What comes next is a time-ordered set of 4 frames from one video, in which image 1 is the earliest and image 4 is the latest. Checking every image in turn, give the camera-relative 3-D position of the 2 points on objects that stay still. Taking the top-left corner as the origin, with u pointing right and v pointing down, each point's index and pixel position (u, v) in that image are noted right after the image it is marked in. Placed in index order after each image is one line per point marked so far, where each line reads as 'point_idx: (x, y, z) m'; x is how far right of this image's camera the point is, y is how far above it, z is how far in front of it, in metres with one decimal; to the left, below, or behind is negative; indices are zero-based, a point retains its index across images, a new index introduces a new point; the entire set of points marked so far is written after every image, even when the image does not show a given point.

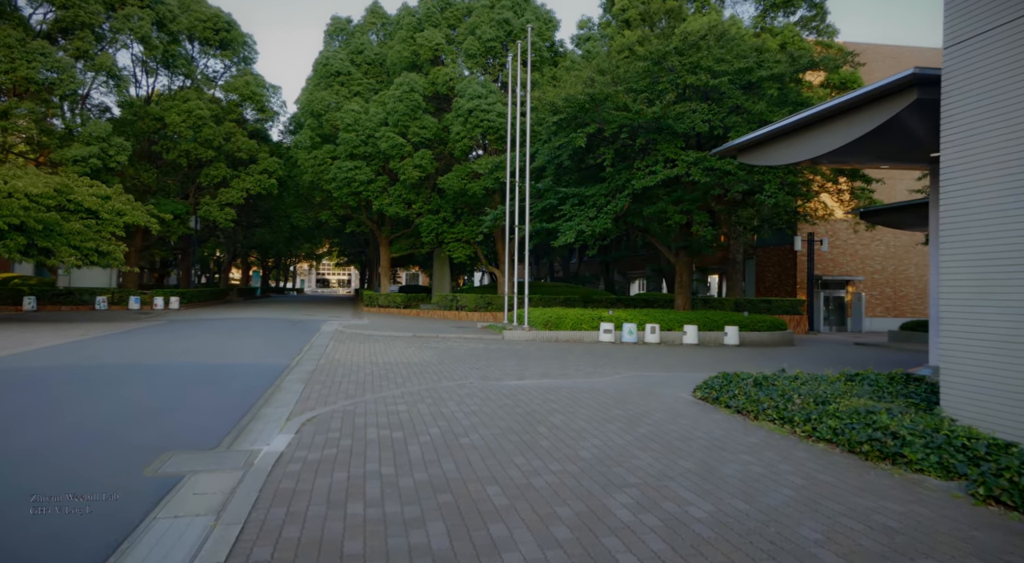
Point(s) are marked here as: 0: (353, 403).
0: (-2.2, -1.7, +8.1) m
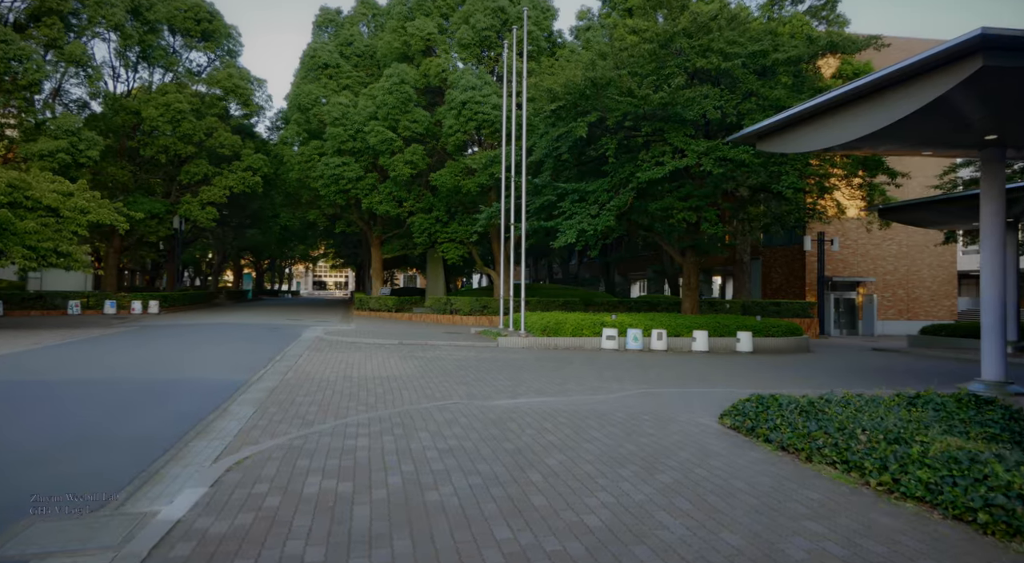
0: (-2.3, -1.7, +6.6) m
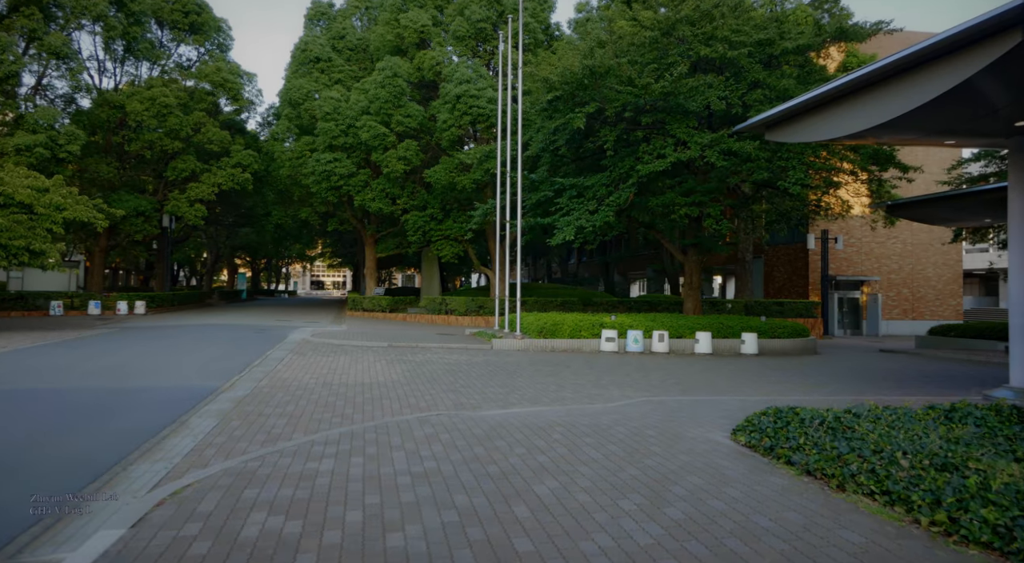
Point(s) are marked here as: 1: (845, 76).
0: (-2.5, -1.7, +5.8) m
1: (+5.3, +3.3, +9.3) m
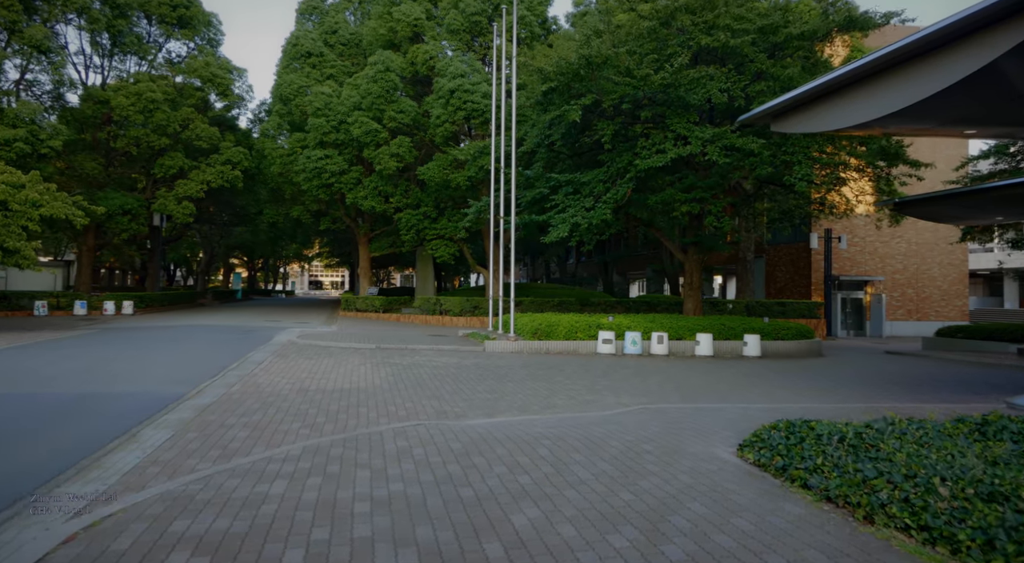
0: (-2.7, -1.7, +5.1) m
1: (+5.1, +3.3, +8.6) m
